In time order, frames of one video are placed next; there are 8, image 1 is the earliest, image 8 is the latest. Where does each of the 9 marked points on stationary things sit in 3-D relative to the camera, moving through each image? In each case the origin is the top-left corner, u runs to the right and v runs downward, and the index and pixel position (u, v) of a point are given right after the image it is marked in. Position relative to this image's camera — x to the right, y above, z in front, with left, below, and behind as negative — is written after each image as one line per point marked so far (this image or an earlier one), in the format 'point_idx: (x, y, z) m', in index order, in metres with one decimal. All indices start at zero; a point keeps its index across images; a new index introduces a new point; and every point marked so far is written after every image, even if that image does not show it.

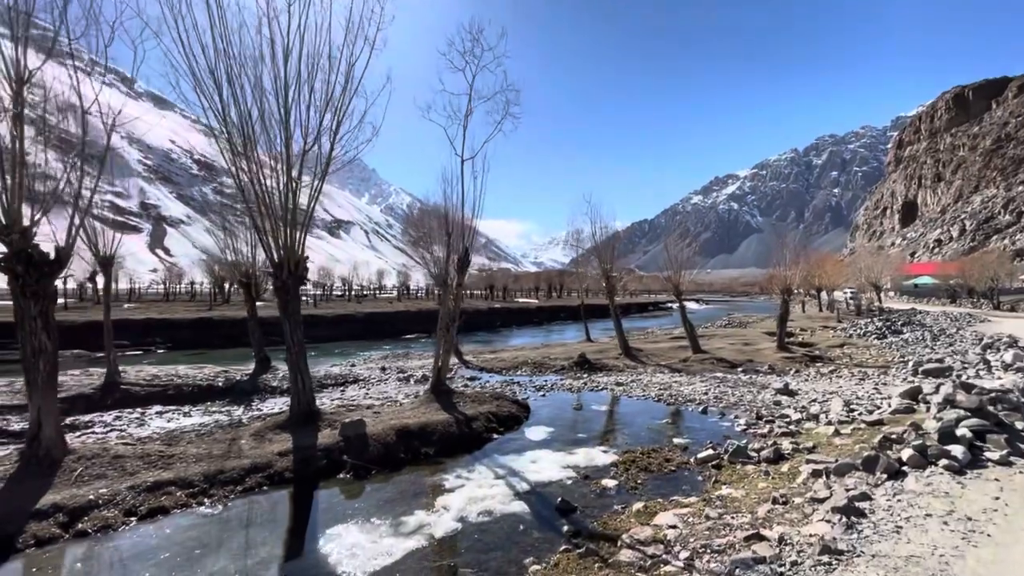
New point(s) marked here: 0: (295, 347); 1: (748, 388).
0: (-5.6, -1.6, +12.2) m
1: (+9.6, -4.1, +19.4) m
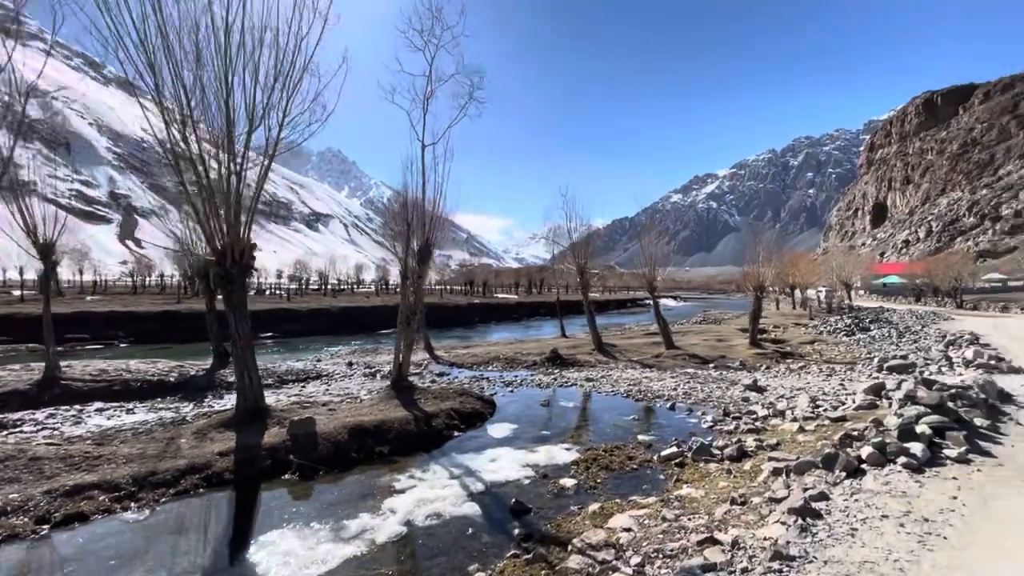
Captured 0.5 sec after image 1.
0: (-6.6, -1.3, +11.5) m
1: (+8.3, -3.9, +19.3) m
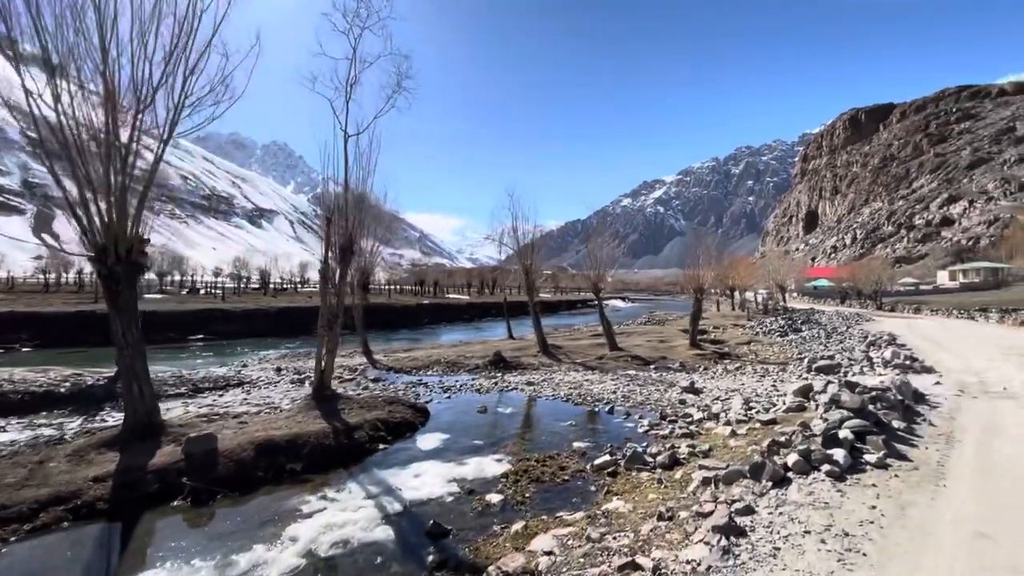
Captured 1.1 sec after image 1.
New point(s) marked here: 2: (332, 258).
0: (-8.2, -1.3, +10.1) m
1: (+5.9, -4.0, +19.4) m
2: (-4.9, +0.9, +13.2) m
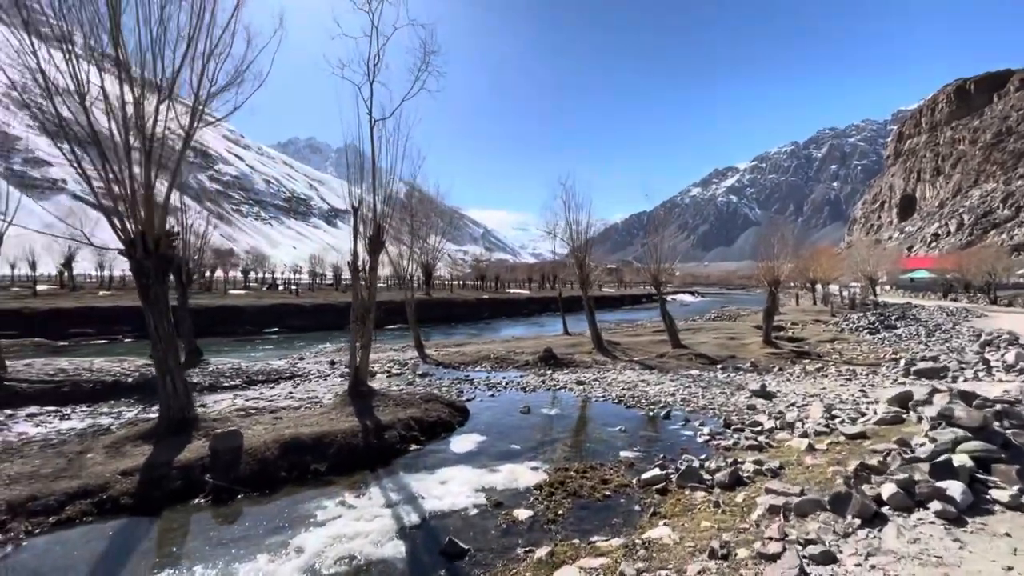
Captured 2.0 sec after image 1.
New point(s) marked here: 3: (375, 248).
0: (-7.5, -1.2, +10.2) m
1: (+7.7, -3.7, +17.5) m
2: (-3.9, +1.1, +12.7) m
3: (-3.7, +1.0, +12.4) m
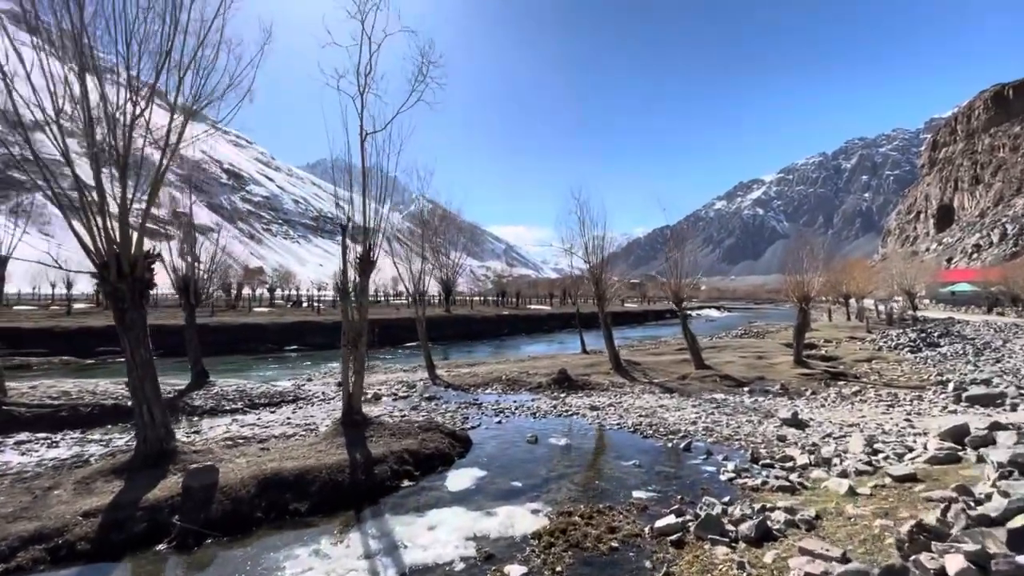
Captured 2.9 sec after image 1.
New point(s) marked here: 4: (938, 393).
0: (-7.5, -1.7, +9.6) m
1: (+8.0, -4.3, +16.1) m
2: (-3.8, +0.5, +12.0) m
3: (-3.6, +0.5, +11.8) m
4: (+17.2, -4.2, +19.2) m
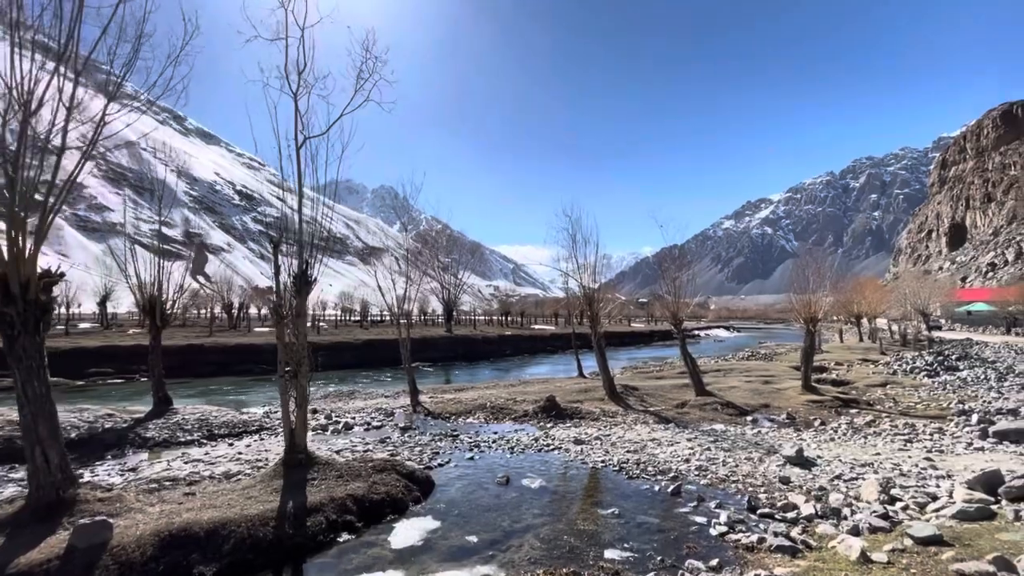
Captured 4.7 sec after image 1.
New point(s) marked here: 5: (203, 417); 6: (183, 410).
0: (-8.4, -2.1, +8.4) m
1: (+7.2, -5.0, +14.5) m
2: (-4.7, 0.0, +10.8) m
3: (-4.5, 0.0, +10.5) m
4: (+16.5, -5.0, +17.5) m
5: (-12.1, -5.1, +18.7) m
6: (-13.4, -5.0, +19.4) m
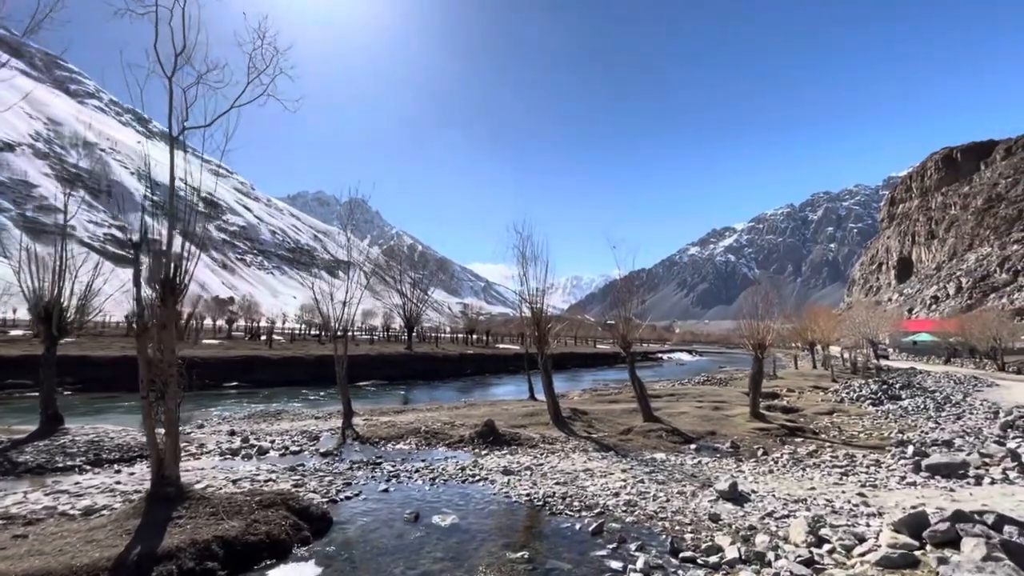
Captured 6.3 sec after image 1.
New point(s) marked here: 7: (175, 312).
0: (-10.2, -2.1, +6.8) m
1: (+4.9, -5.7, +13.7) m
2: (-6.5, -0.2, +9.6) m
3: (-6.3, -0.2, +9.3) m
4: (+14.0, -6.1, +17.3) m
5: (-14.6, -5.3, +16.8) m
6: (-15.9, -5.2, +17.4) m
7: (-6.3, -0.5, +9.4) m
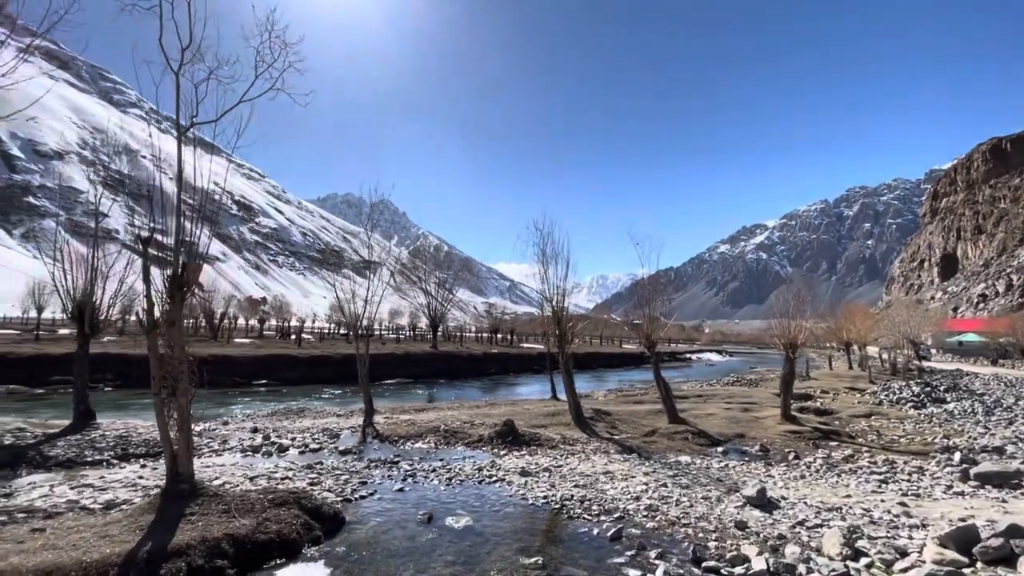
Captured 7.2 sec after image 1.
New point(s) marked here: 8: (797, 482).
0: (-10.1, -2.0, +7.0) m
1: (+5.4, -5.6, +13.1) m
2: (-6.3, -0.1, +9.6) m
3: (-6.1, -0.1, +9.3) m
4: (+14.6, -6.0, +16.2) m
5: (-14.0, -5.3, +17.2) m
6: (-15.2, -5.2, +17.9) m
7: (-6.1, -0.4, +9.4) m
8: (+8.6, -5.8, +14.3) m
